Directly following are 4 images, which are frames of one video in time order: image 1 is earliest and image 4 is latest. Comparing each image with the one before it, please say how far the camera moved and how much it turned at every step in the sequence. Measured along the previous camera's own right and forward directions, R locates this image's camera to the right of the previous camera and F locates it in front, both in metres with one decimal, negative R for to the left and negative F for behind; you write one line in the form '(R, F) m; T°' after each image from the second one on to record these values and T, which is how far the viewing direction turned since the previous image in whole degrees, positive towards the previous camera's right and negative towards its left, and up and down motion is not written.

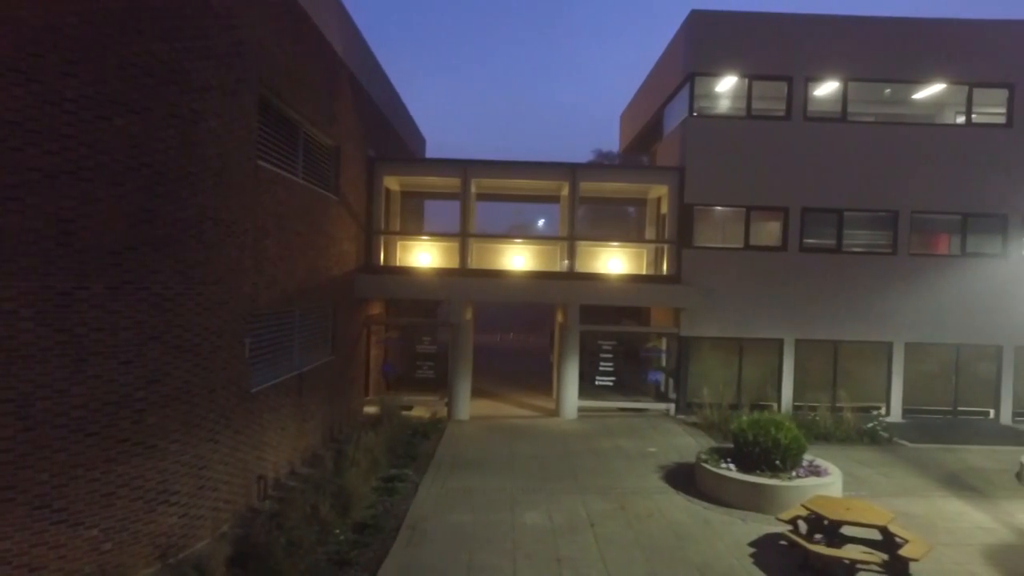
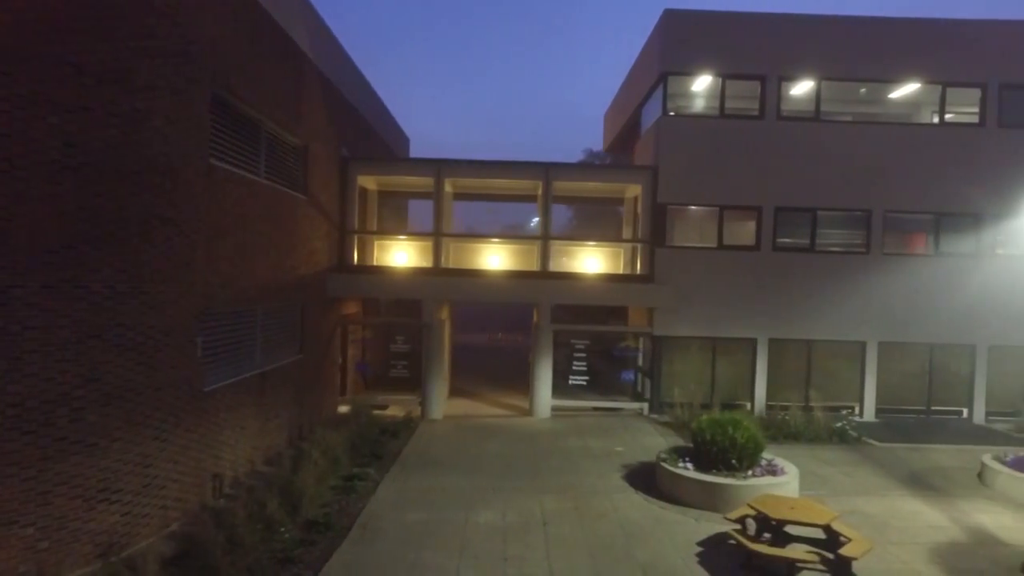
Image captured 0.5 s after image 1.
(+0.6, 0.0) m; 0°
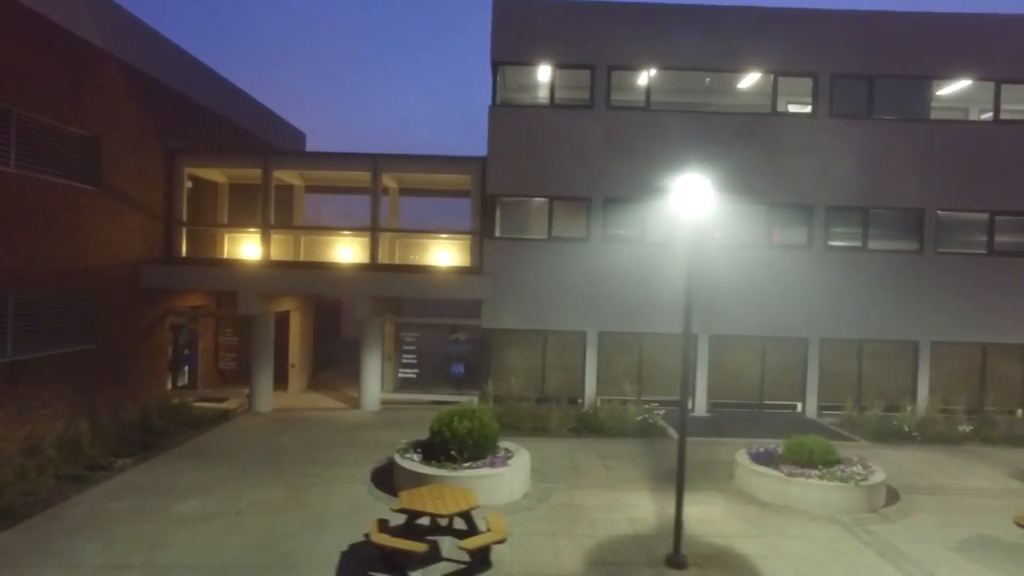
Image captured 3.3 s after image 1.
(+3.6, +0.2) m; -1°
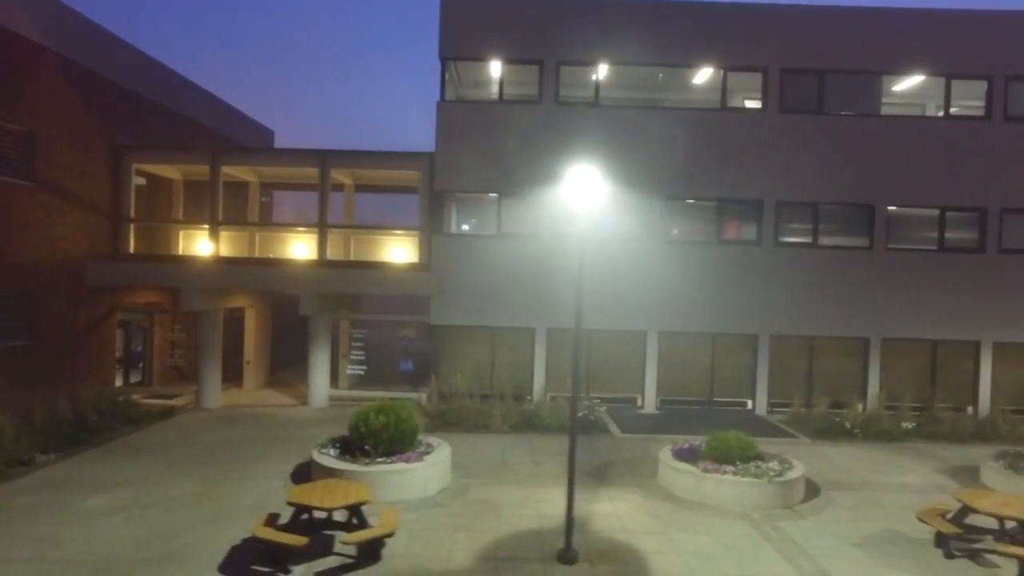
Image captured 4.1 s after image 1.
(+1.1, +0.1) m; 0°
